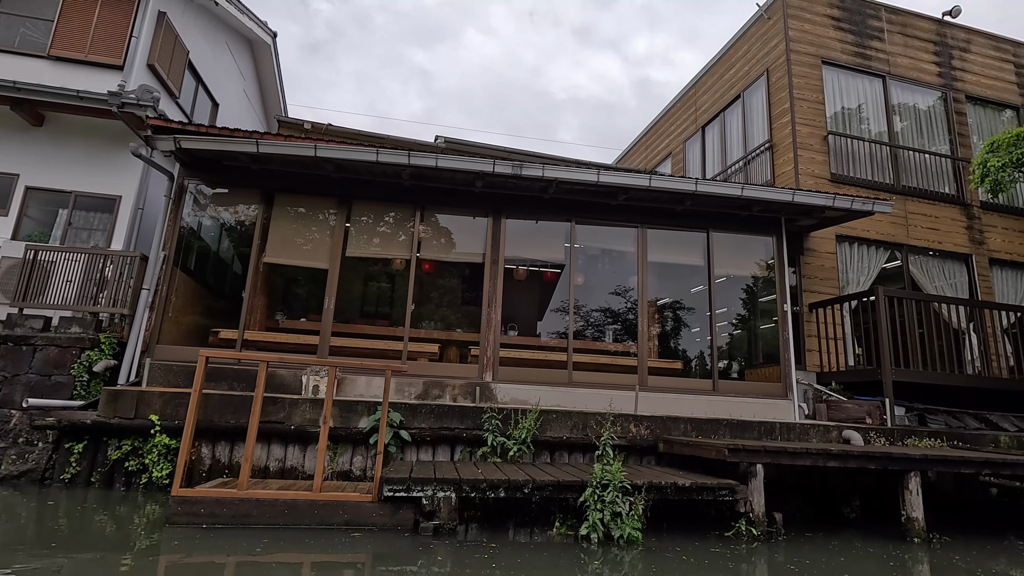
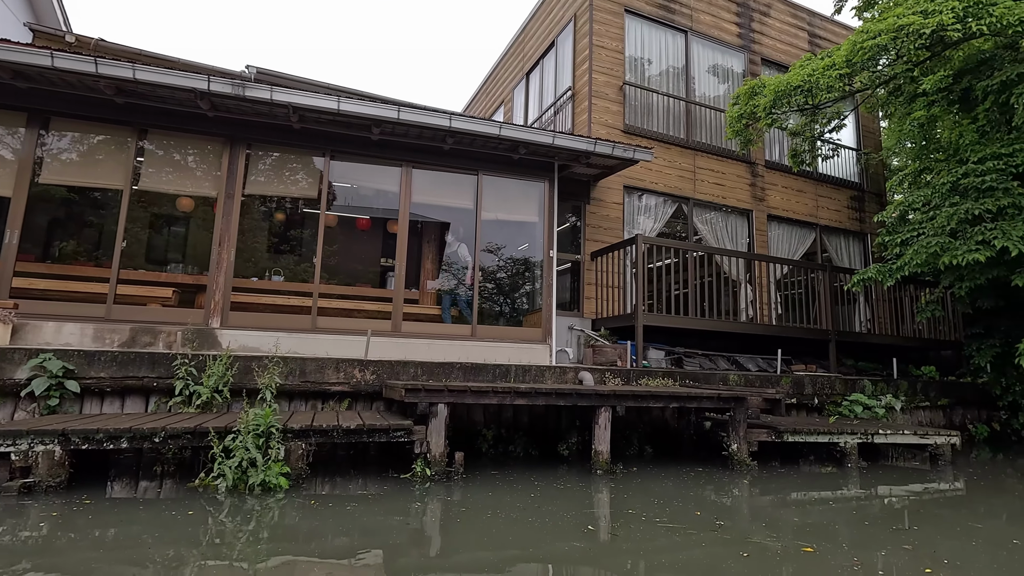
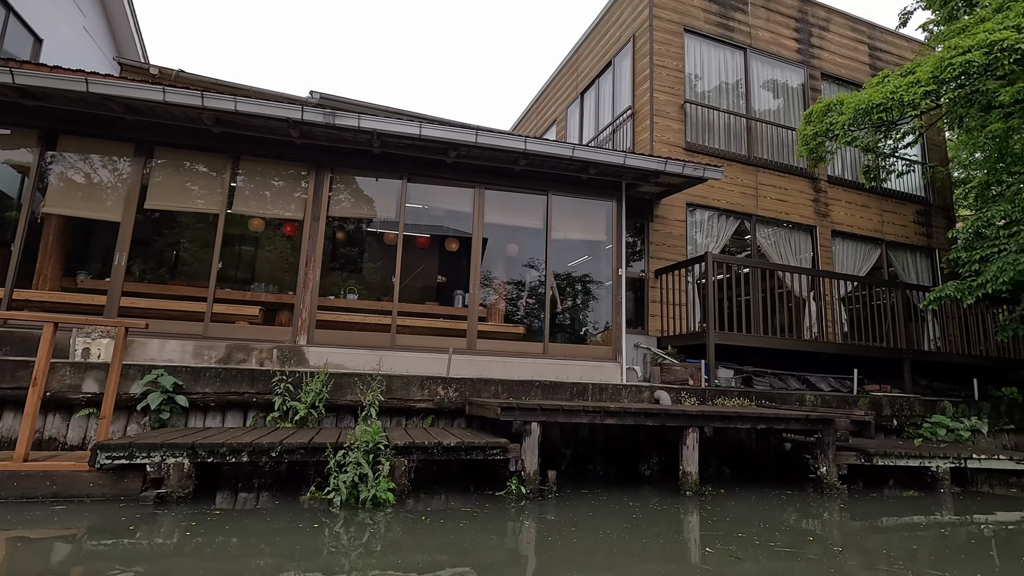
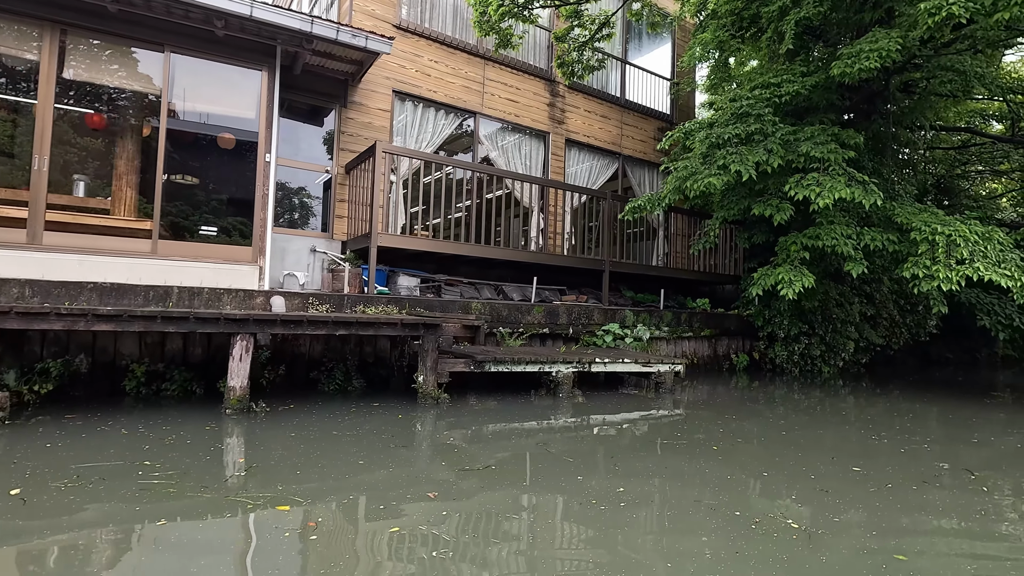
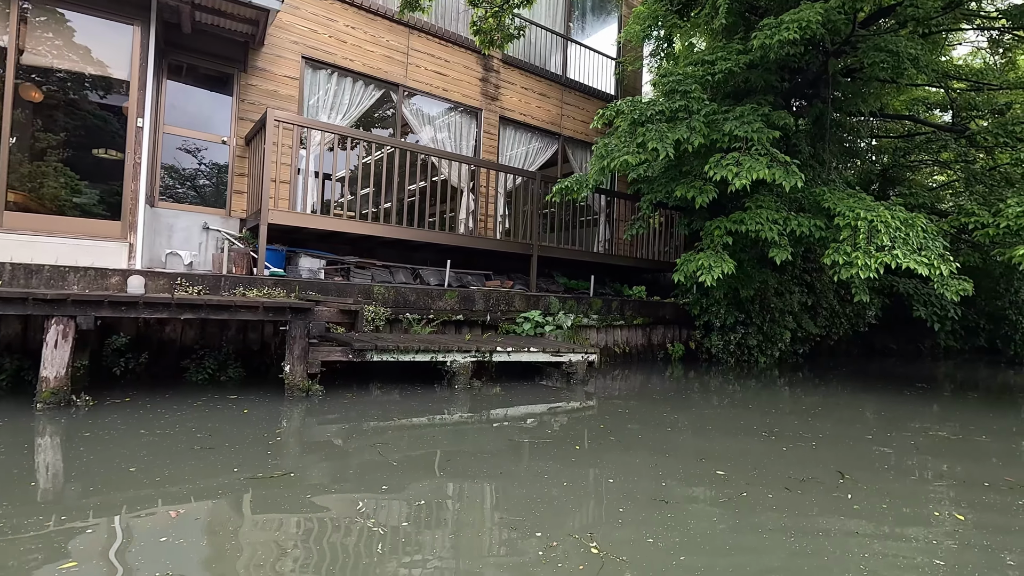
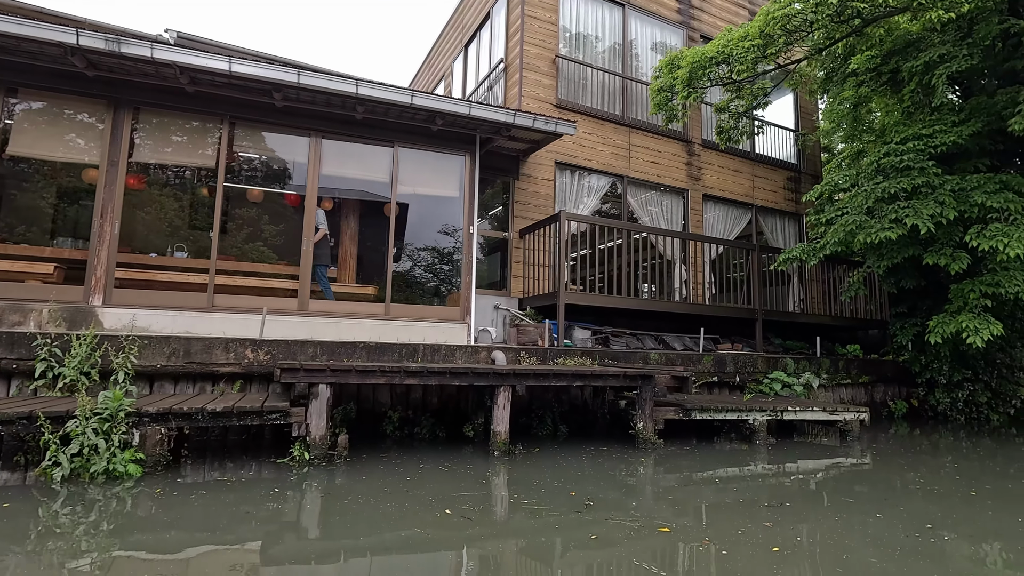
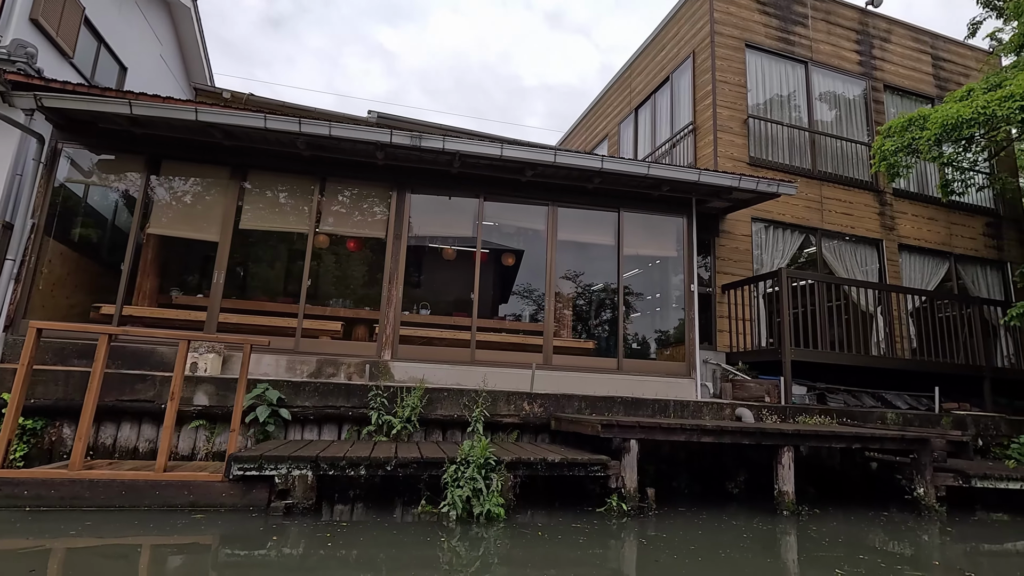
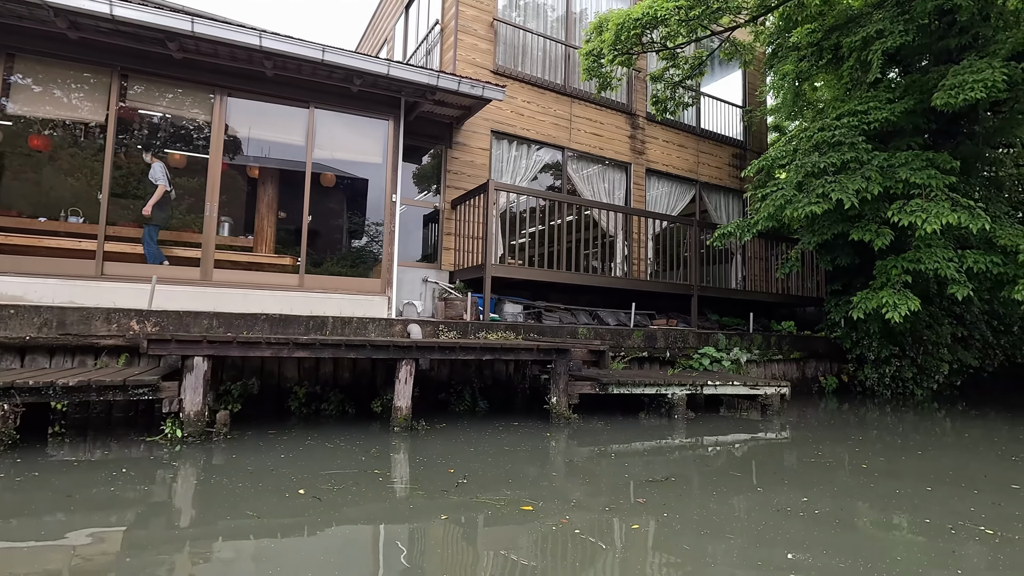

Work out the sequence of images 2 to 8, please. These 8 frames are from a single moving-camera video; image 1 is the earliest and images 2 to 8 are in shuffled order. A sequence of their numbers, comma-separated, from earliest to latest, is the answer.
7, 3, 2, 6, 8, 4, 5
